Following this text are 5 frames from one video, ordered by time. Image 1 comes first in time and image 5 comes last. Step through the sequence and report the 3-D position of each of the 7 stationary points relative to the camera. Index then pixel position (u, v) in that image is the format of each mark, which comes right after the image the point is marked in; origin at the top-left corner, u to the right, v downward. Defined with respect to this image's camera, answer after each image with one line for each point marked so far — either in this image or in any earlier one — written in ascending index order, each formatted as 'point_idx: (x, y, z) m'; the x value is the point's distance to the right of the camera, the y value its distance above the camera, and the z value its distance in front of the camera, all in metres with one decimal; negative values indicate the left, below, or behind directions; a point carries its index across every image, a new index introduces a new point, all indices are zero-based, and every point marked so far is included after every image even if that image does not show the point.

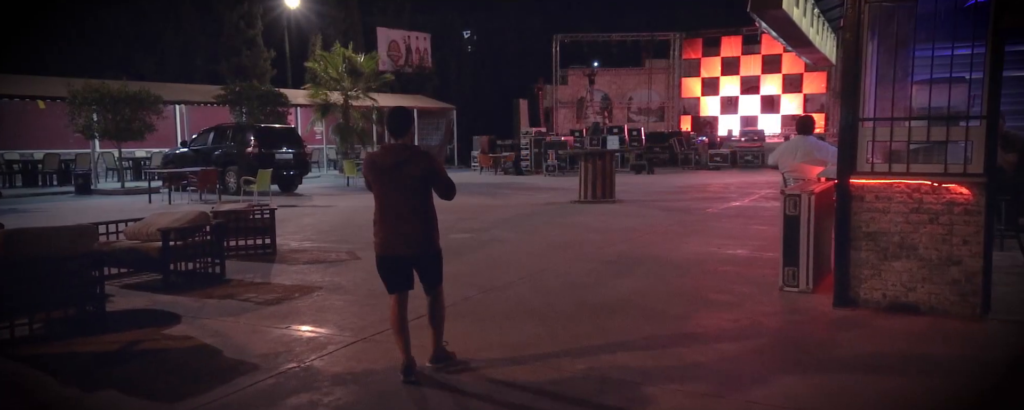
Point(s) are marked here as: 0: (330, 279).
0: (-1.7, -0.7, +7.4) m
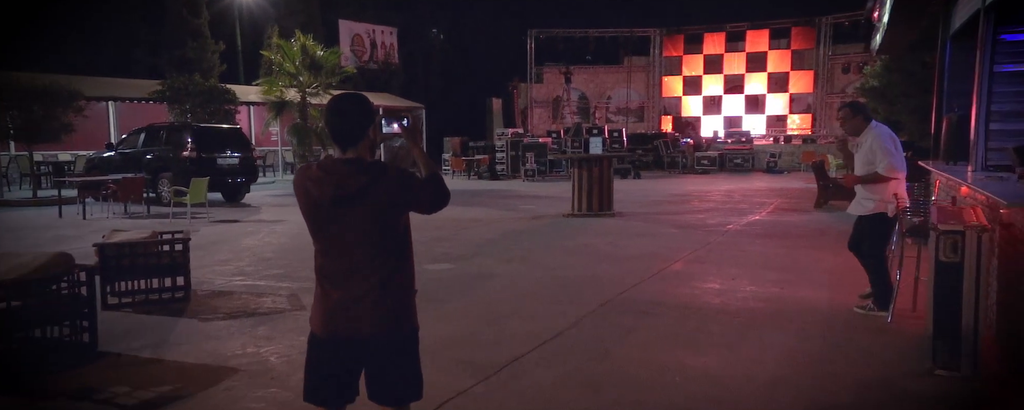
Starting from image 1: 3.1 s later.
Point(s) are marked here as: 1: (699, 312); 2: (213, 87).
0: (-1.6, -0.9, +5.0) m
1: (+1.5, -0.9, +6.3) m
2: (-7.5, +2.9, +19.7) m
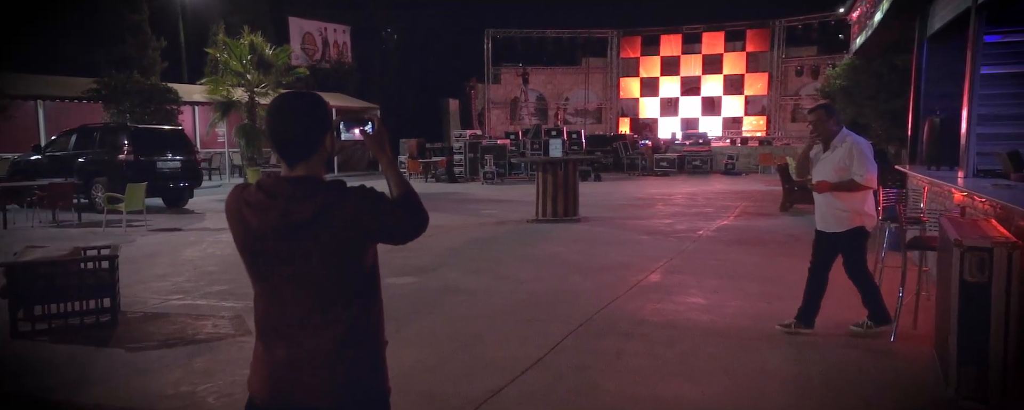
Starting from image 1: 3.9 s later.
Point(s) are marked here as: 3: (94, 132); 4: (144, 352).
0: (-1.8, -1.0, +4.4) m
1: (+1.3, -0.9, +5.7) m
2: (-8.4, +2.8, +18.6) m
3: (-7.3, +1.3, +13.9) m
4: (-2.4, -1.0, +5.3) m
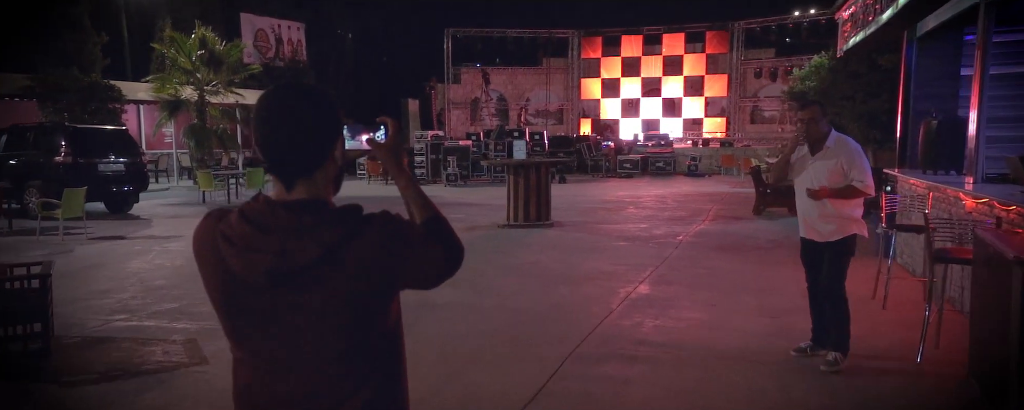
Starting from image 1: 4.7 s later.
0: (-1.8, -1.1, +3.7) m
1: (+1.2, -1.0, +5.2) m
2: (-9.2, +2.7, +17.6) m
3: (-7.9, +1.2, +12.9) m
4: (-2.5, -1.0, +4.5) m
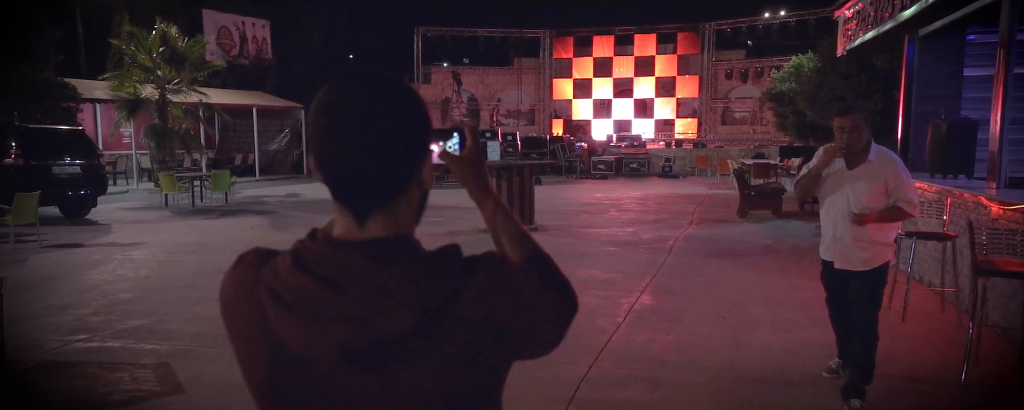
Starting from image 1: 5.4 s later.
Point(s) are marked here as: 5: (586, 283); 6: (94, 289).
0: (-1.6, -1.1, +3.1) m
1: (+1.3, -1.0, +4.8) m
2: (-9.7, +2.6, +16.7) m
3: (-8.1, +1.1, +12.1) m
4: (-2.4, -1.1, +4.0) m
5: (+0.8, -0.8, +7.8) m
6: (-3.9, -0.8, +7.3) m
